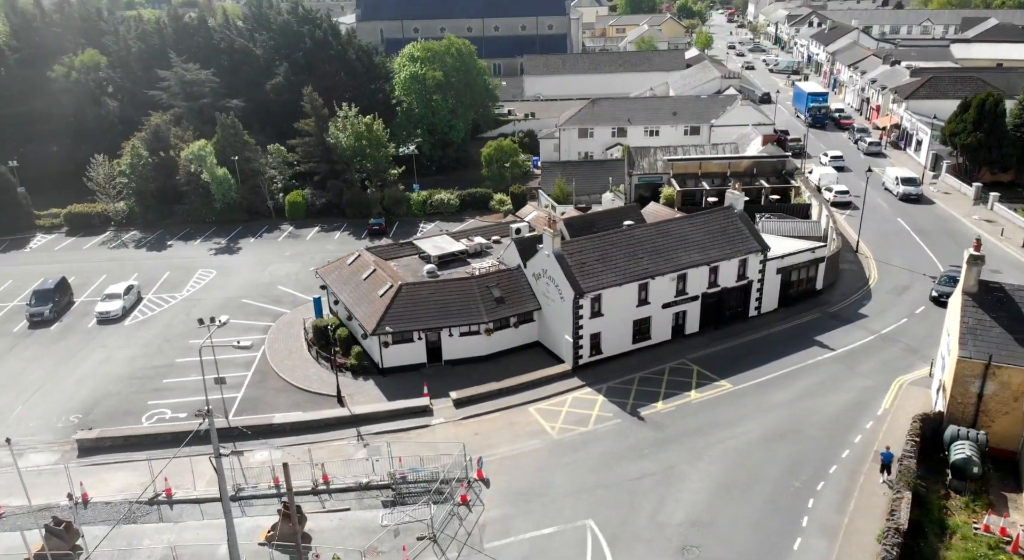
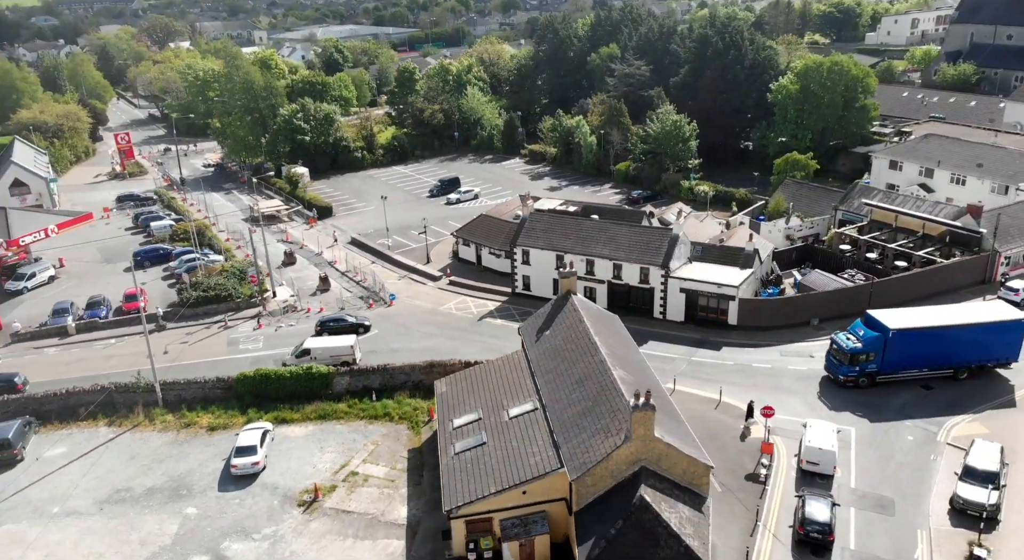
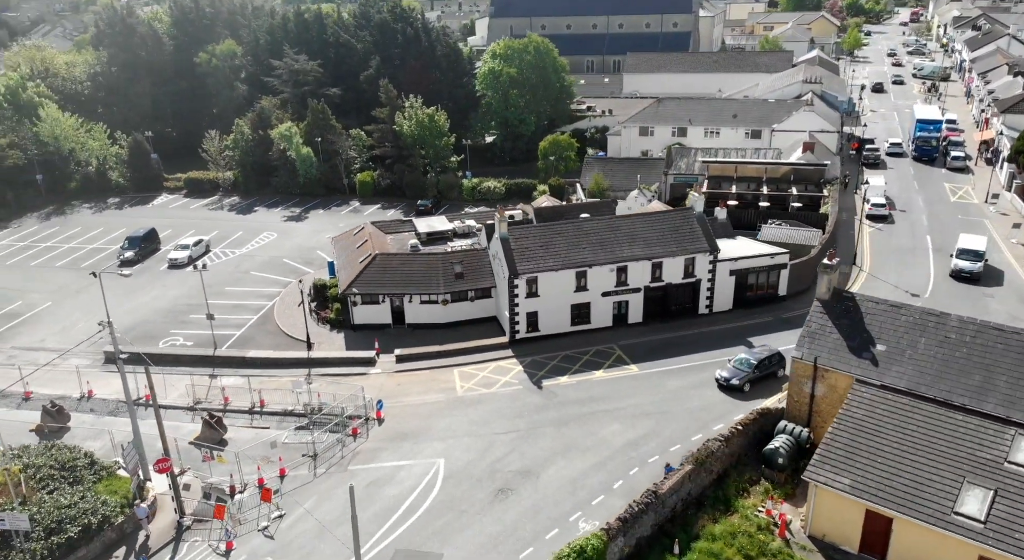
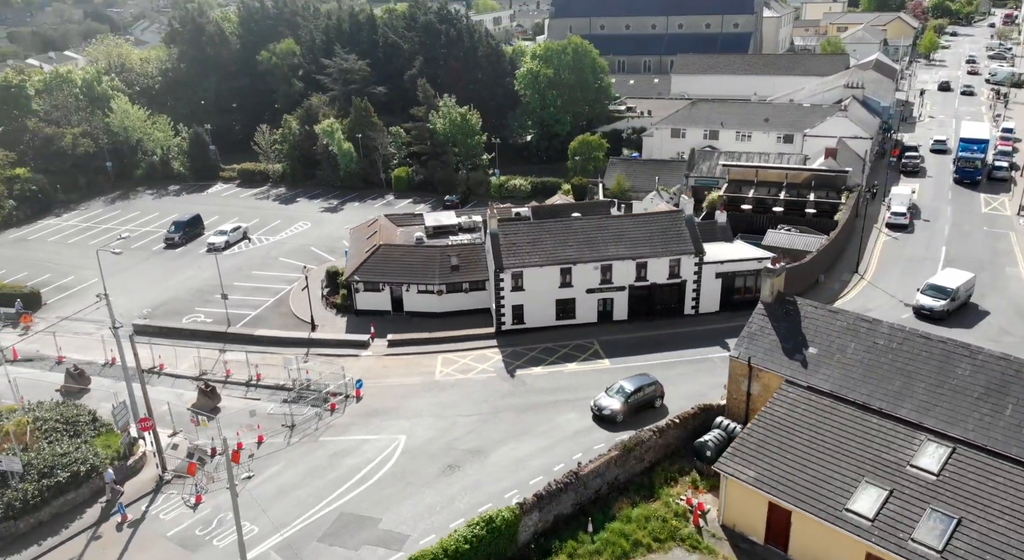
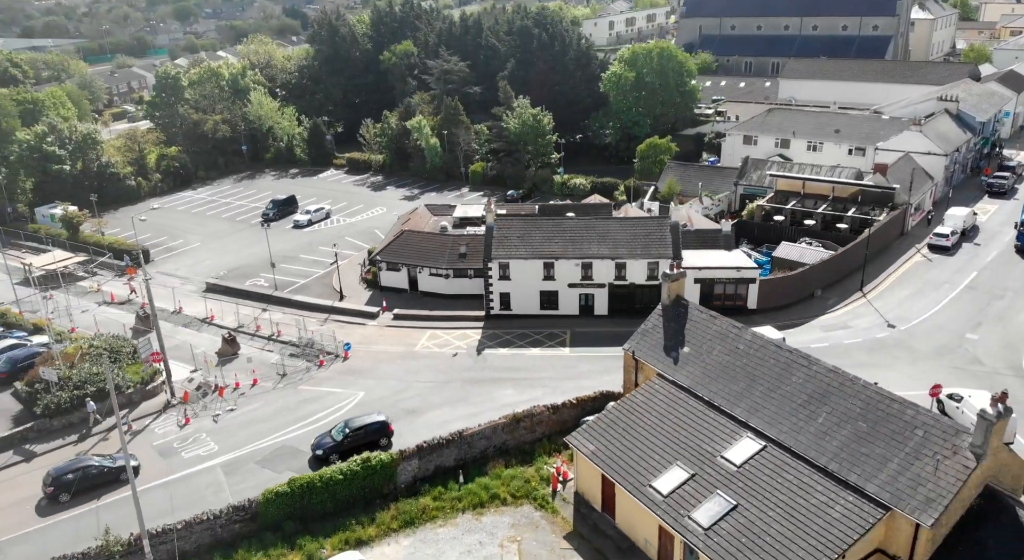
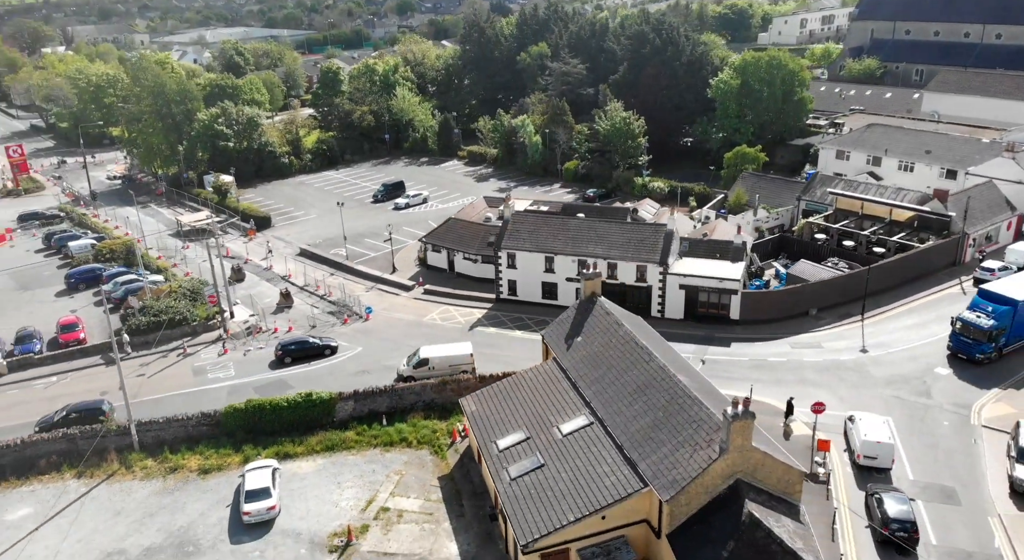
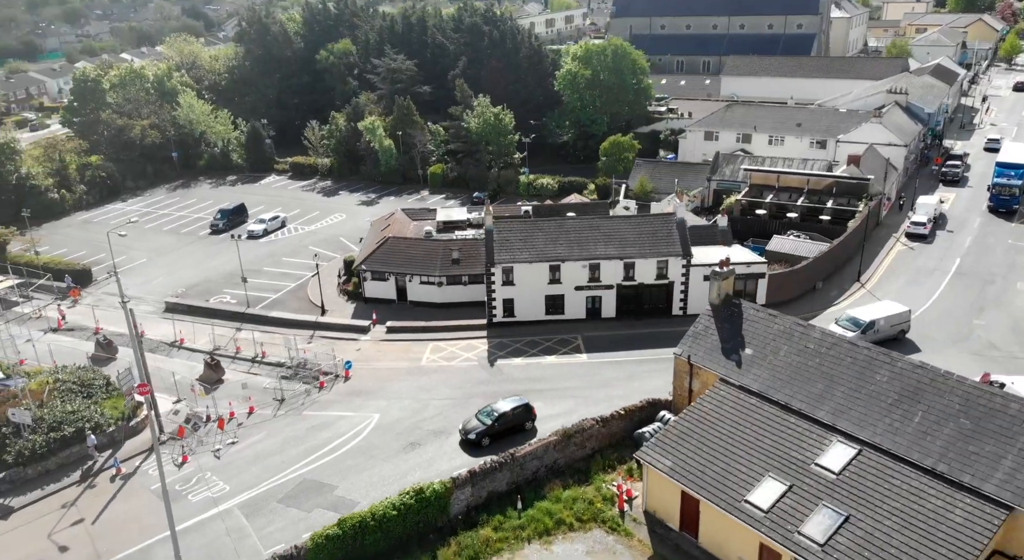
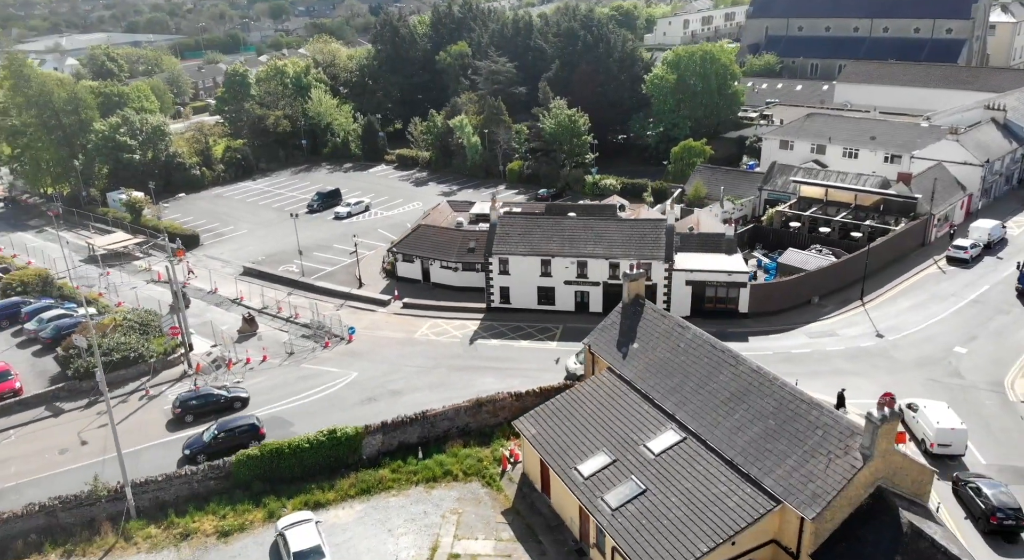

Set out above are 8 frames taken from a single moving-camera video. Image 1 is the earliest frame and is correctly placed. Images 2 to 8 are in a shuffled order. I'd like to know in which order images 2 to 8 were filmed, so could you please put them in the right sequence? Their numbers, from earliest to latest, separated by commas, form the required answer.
3, 4, 7, 5, 8, 6, 2
